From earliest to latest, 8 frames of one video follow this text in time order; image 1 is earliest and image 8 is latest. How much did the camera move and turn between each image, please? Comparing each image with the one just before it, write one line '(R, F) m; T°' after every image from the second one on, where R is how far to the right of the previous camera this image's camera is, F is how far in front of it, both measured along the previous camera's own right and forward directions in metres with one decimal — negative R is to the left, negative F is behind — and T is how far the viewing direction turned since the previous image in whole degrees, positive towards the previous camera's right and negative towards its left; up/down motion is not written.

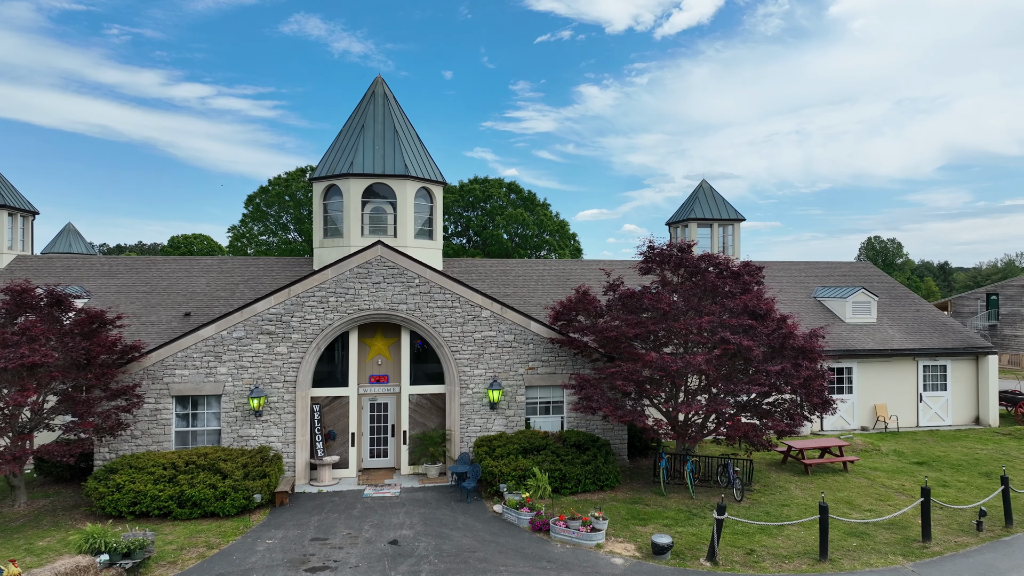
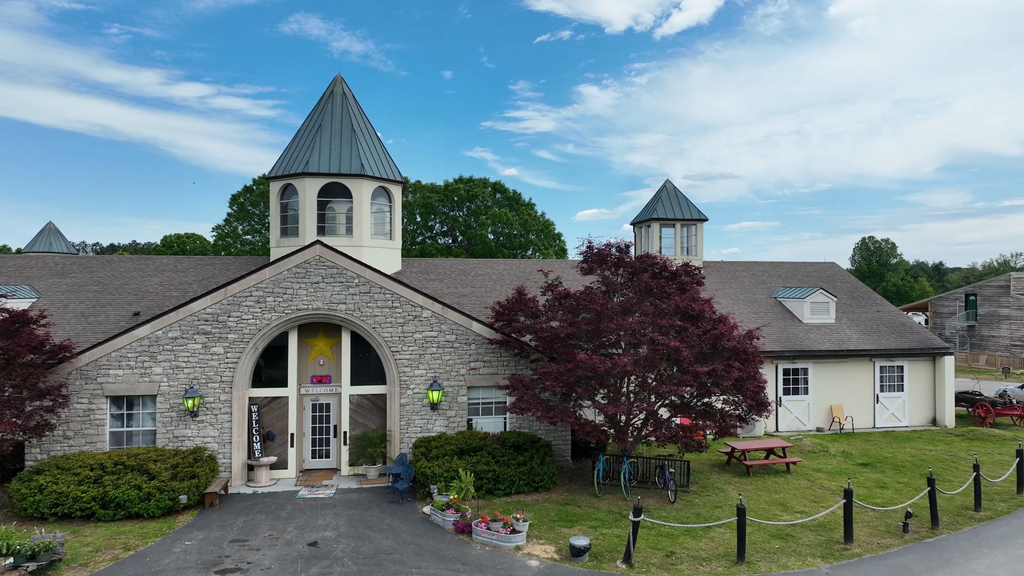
(+1.2, +0.1) m; 0°
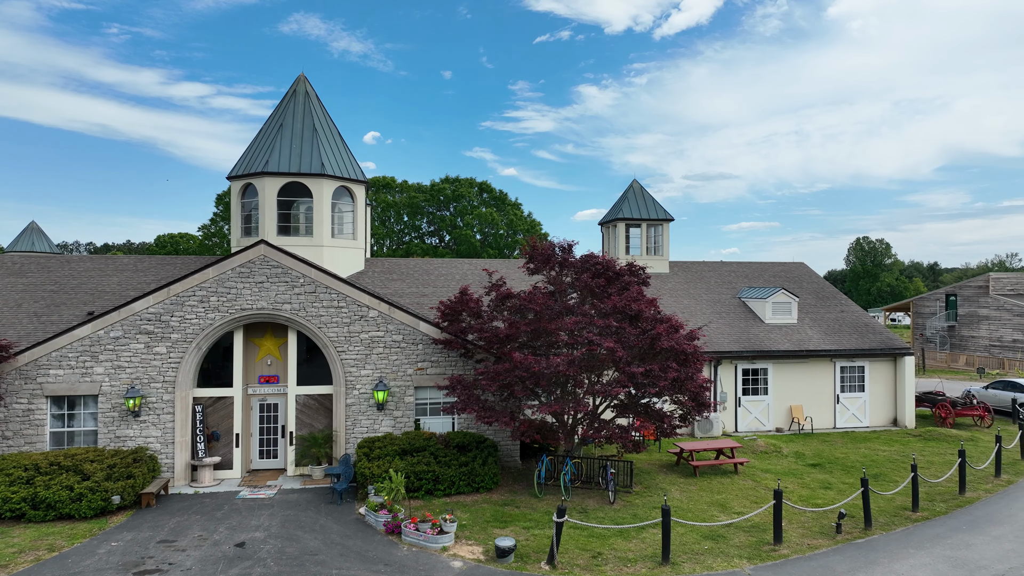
(+1.1, 0.0) m; 0°
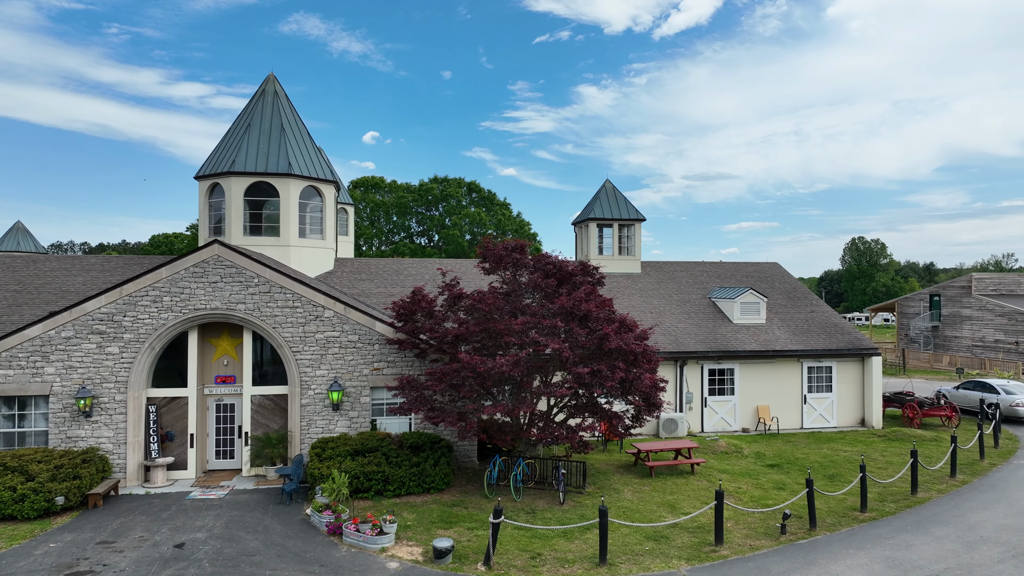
(+0.9, 0.0) m; 0°
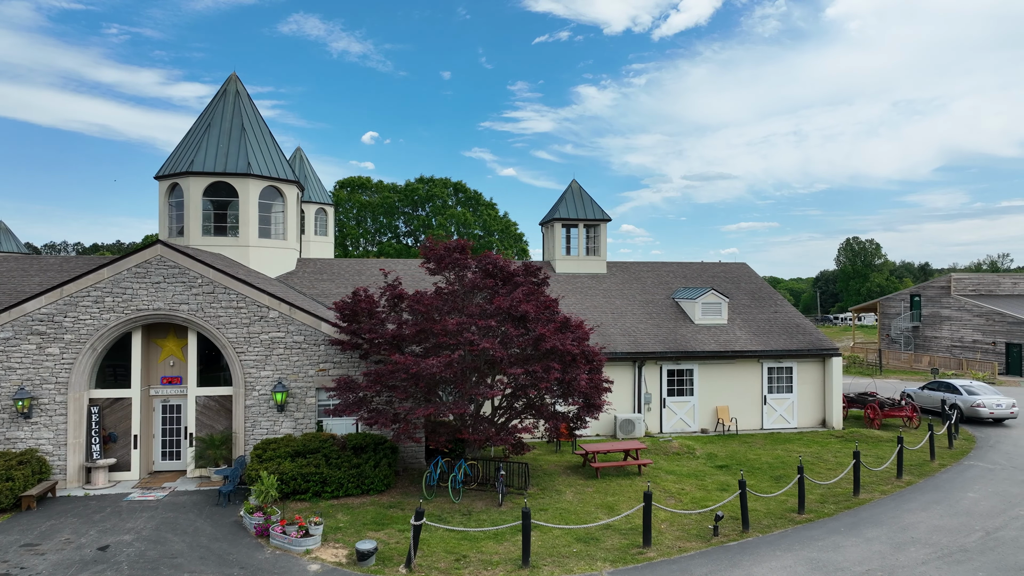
(+1.1, +0.1) m; 0°
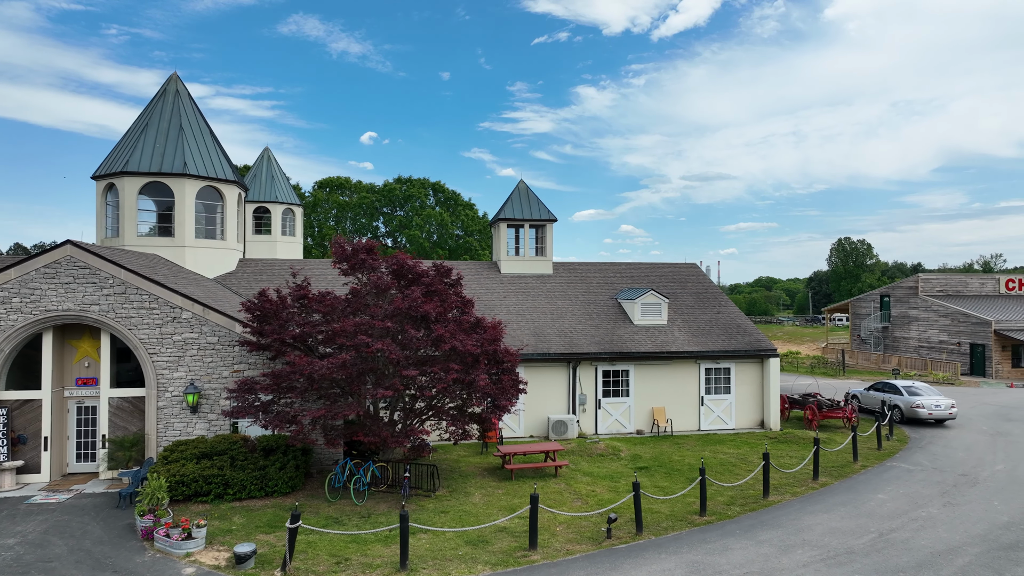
(+1.7, +0.1) m; 0°
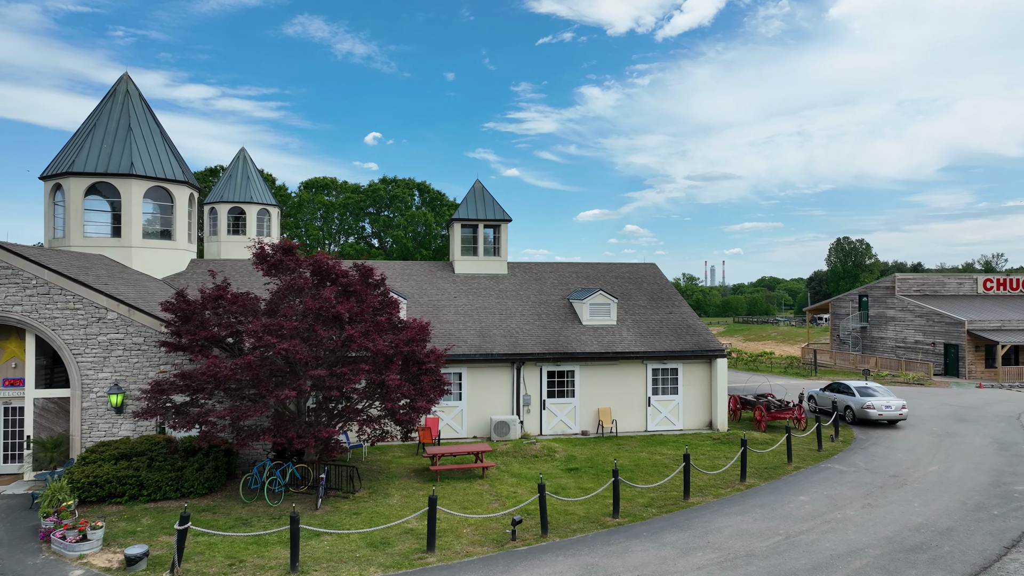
(+1.6, +0.1) m; 0°
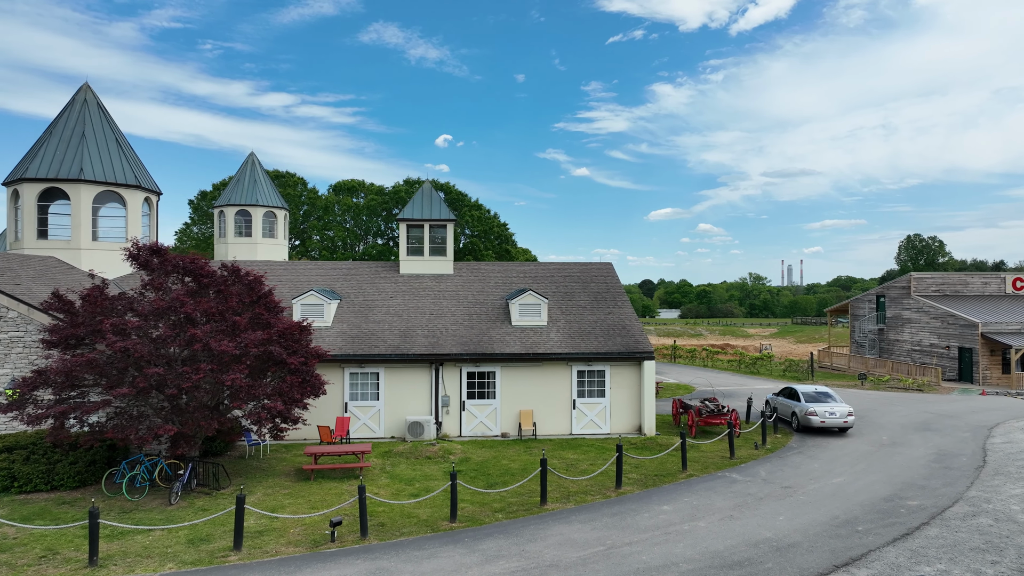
(+3.8, +0.4) m; -5°
